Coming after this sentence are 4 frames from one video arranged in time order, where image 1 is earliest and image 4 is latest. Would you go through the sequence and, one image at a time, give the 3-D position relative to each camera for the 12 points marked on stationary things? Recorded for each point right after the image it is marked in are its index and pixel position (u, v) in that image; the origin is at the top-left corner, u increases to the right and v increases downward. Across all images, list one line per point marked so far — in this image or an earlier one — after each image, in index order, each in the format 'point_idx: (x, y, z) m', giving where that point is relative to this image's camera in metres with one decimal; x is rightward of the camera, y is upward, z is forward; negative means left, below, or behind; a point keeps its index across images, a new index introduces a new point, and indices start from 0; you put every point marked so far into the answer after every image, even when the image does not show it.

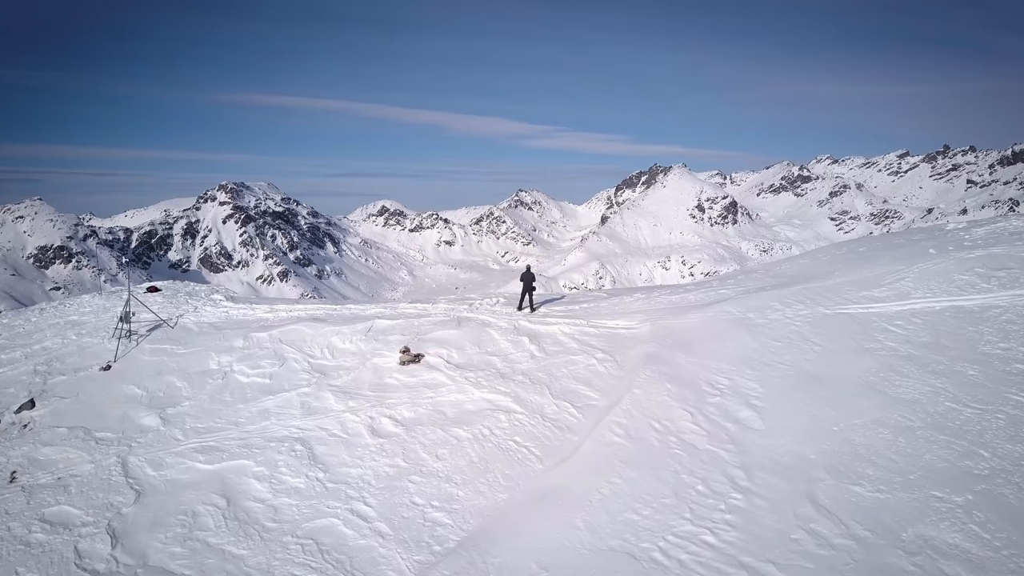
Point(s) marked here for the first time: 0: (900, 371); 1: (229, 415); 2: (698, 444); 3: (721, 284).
0: (+5.4, -1.2, +12.8) m
1: (-4.2, -1.9, +13.8) m
2: (+2.4, -2.0, +11.8) m
3: (+4.0, +0.1, +17.6) m
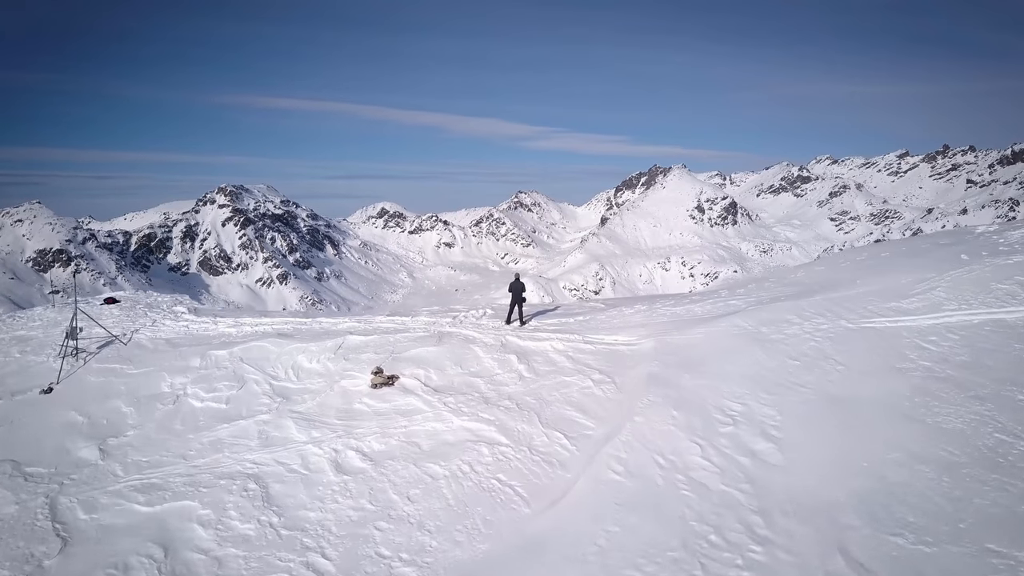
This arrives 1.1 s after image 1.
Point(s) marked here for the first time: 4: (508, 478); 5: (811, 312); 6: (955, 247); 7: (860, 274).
0: (+5.2, -1.3, +11.2) m
1: (-4.4, -2.1, +12.2) m
2: (+2.2, -2.1, +10.2) m
3: (+3.8, -0.1, +16.0) m
4: (0.0, -2.2, +10.7) m
5: (+4.5, -0.4, +14.1) m
6: (+7.5, +0.7, +15.7) m
7: (+5.8, +0.2, +15.6) m
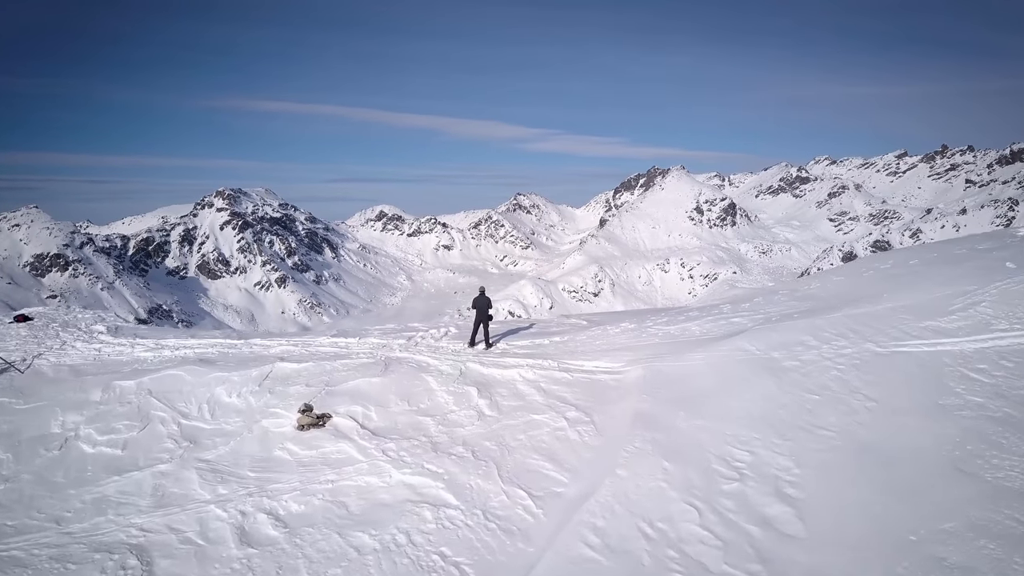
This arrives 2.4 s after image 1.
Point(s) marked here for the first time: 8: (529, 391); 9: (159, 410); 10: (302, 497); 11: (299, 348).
0: (+4.7, -1.5, +8.9) m
1: (-4.9, -2.3, +9.9) m
2: (+1.7, -2.3, +7.9) m
3: (+3.3, -0.3, +13.7) m
4: (-0.5, -2.4, +8.4) m
5: (+4.0, -0.6, +11.8) m
6: (+7.0, +0.5, +13.4) m
7: (+5.3, 0.0, +13.3) m
8: (+0.2, -1.2, +11.4) m
9: (-4.4, -1.5, +11.5) m
10: (-2.1, -2.1, +9.5) m
11: (-2.9, -0.8, +12.9) m
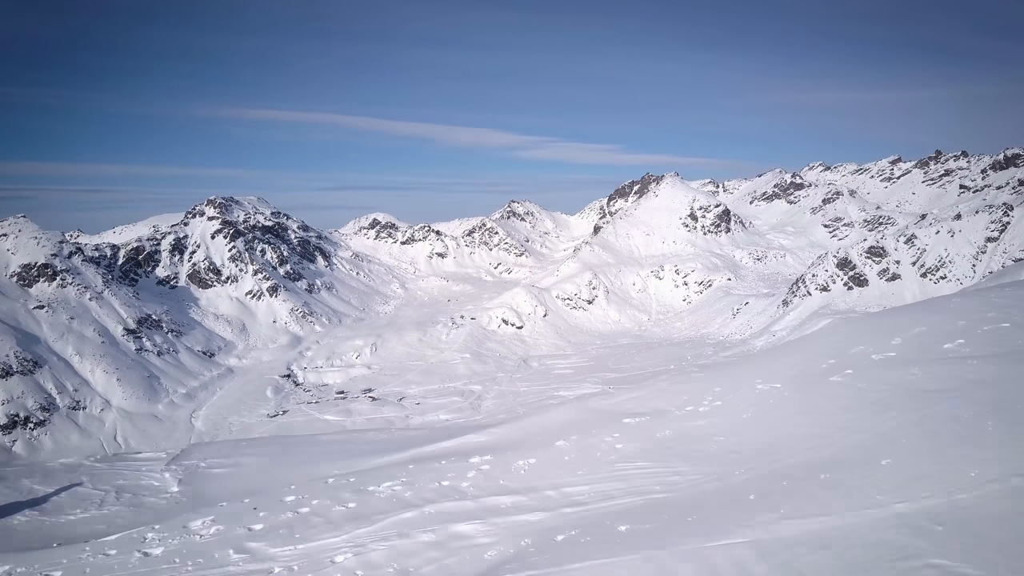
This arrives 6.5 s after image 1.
0: (+1.4, -2.2, +0.8) m
1: (-8.1, -3.1, +1.7) m
2: (-1.6, -3.0, -0.3) m
3: (0.0, -1.0, +5.6) m
4: (-3.8, -3.1, +0.3) m
5: (+0.8, -1.3, +3.6) m
6: (+3.7, -0.2, +5.2) m
7: (+2.1, -0.7, +5.1) m
8: (-3.1, -2.0, +3.2) m
9: (-7.6, -2.2, +3.3) m
10: (-5.4, -2.8, +1.3) m
11: (-6.2, -1.6, +4.7) m
